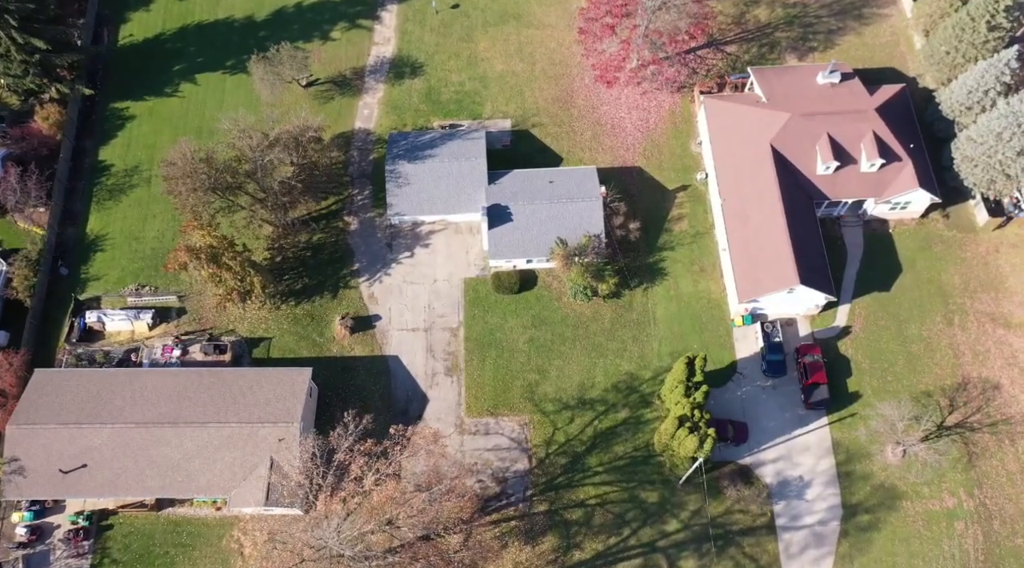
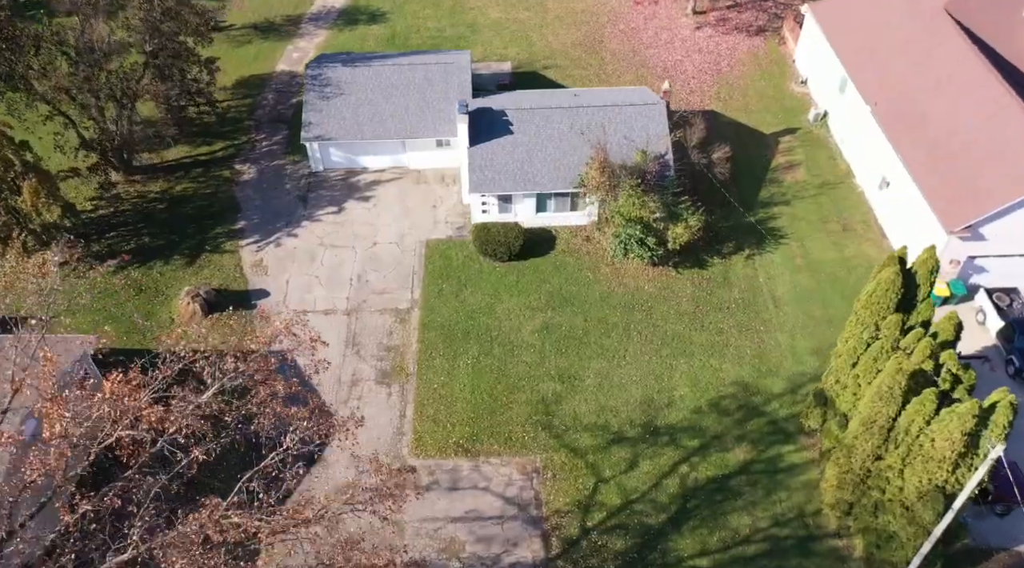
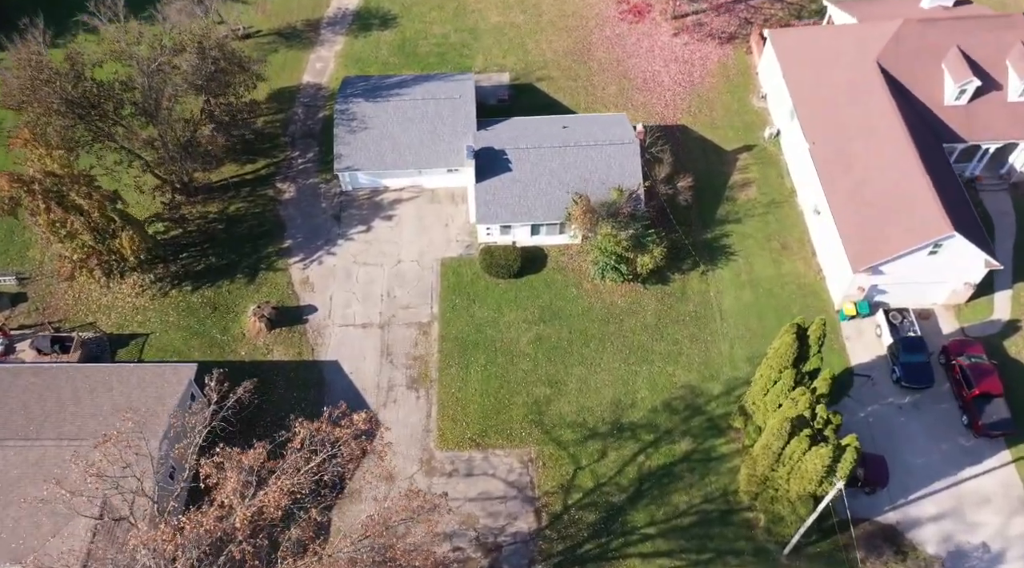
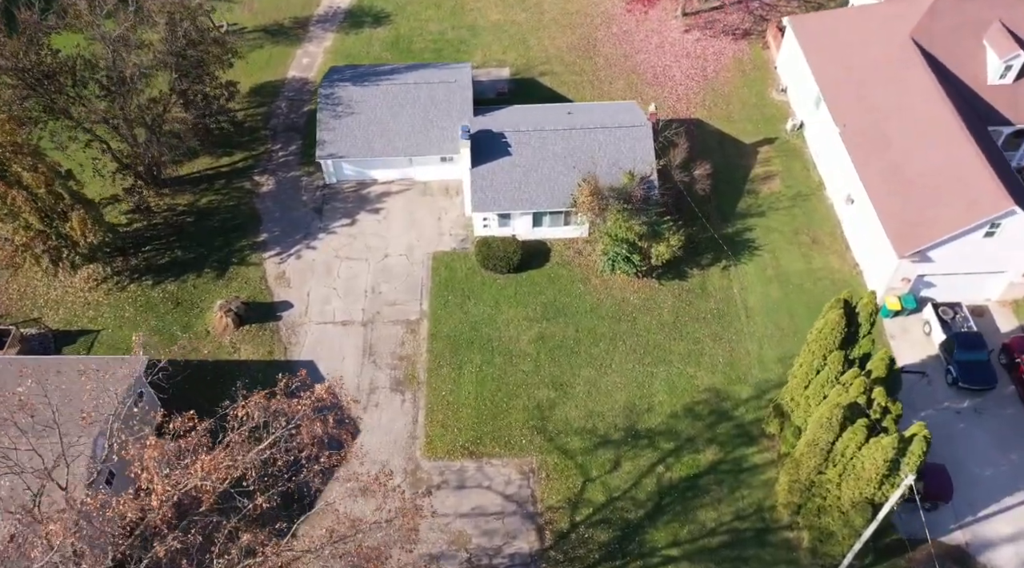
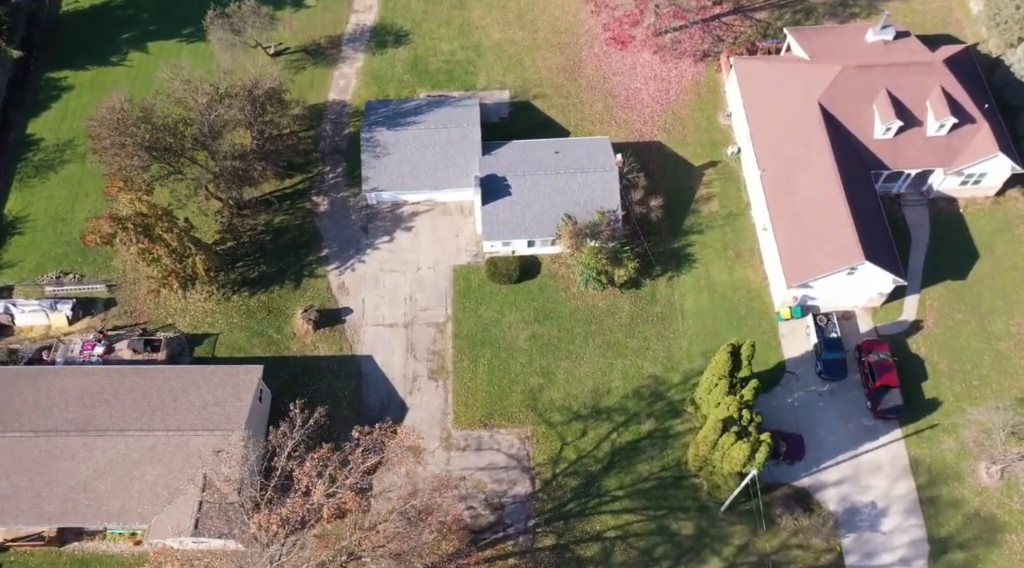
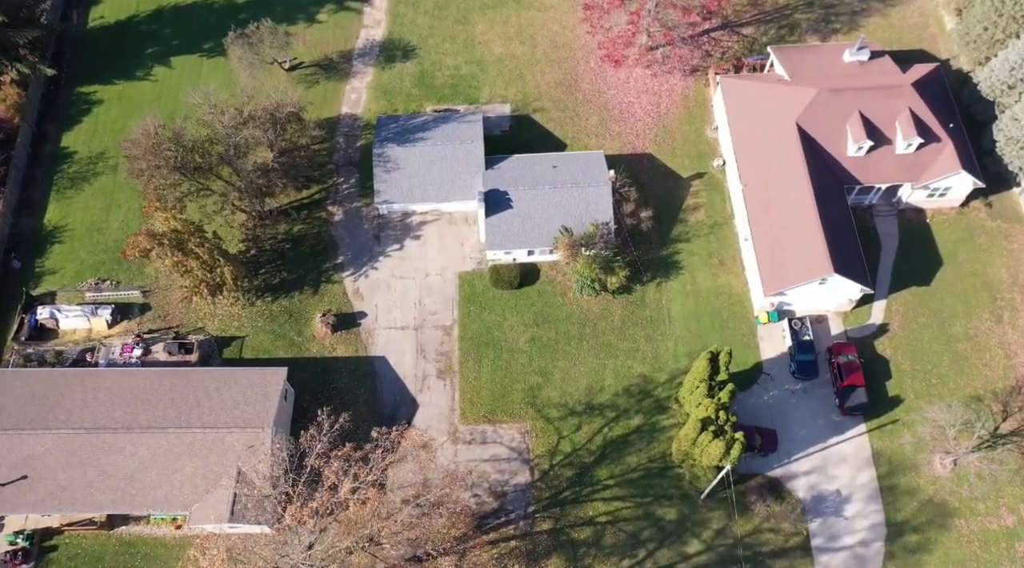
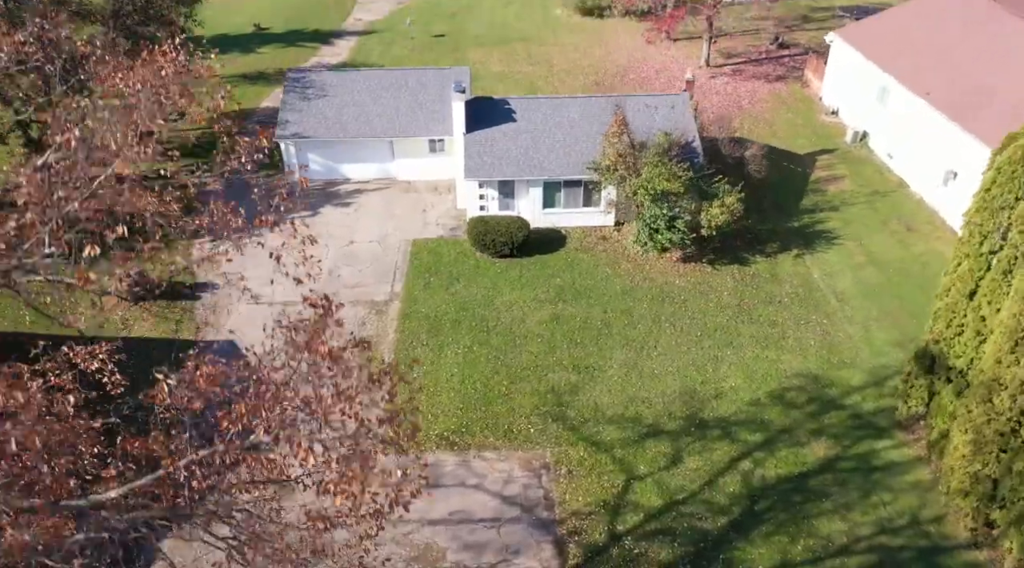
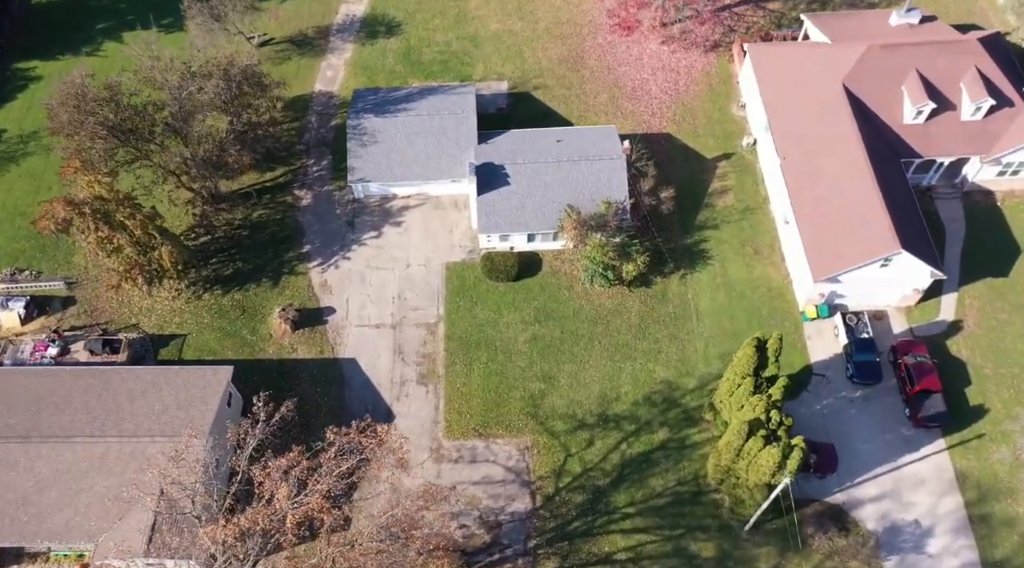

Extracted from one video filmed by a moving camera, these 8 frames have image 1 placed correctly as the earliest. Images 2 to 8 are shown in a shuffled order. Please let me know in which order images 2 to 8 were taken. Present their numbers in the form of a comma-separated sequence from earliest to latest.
6, 5, 8, 3, 4, 2, 7
